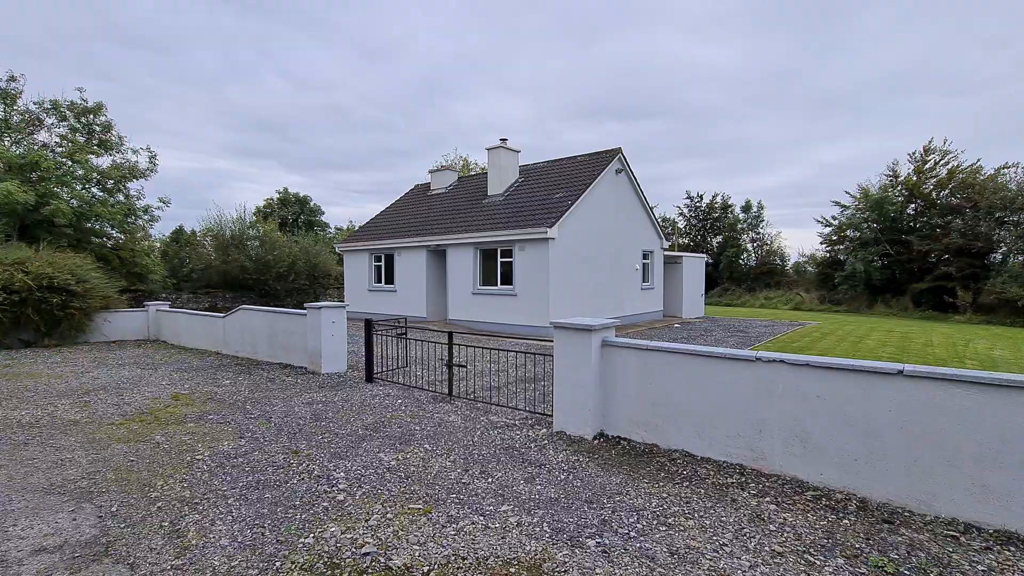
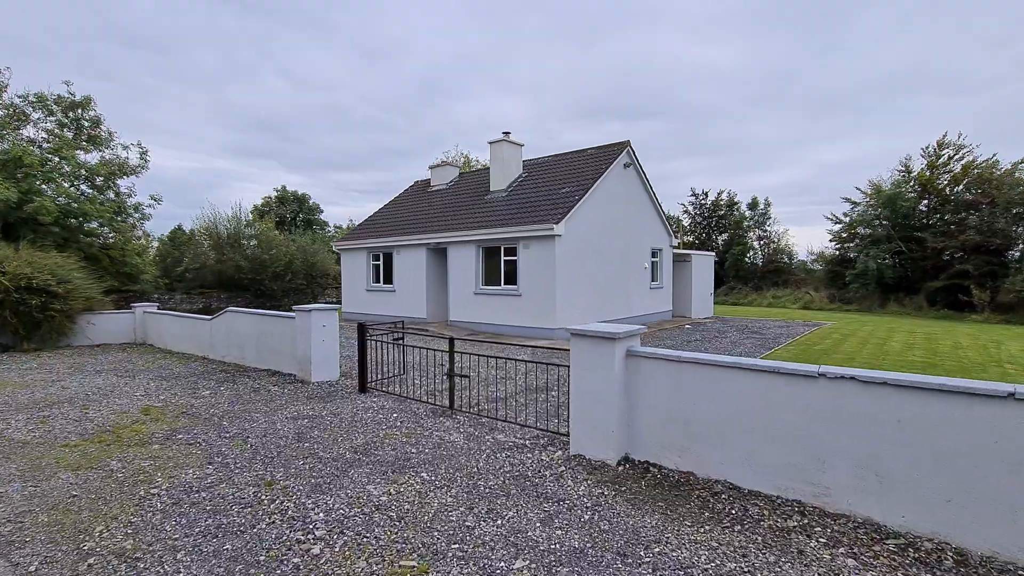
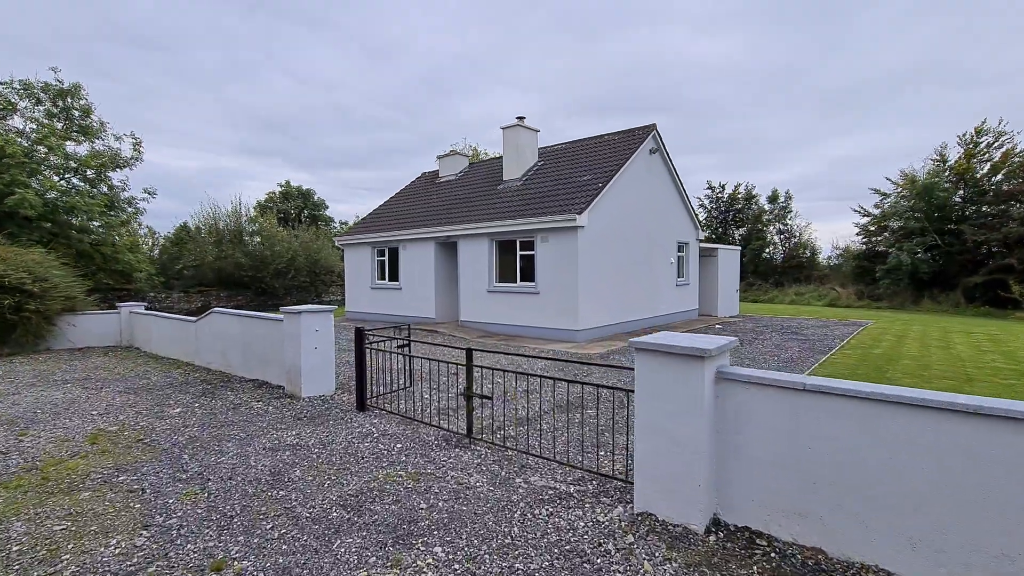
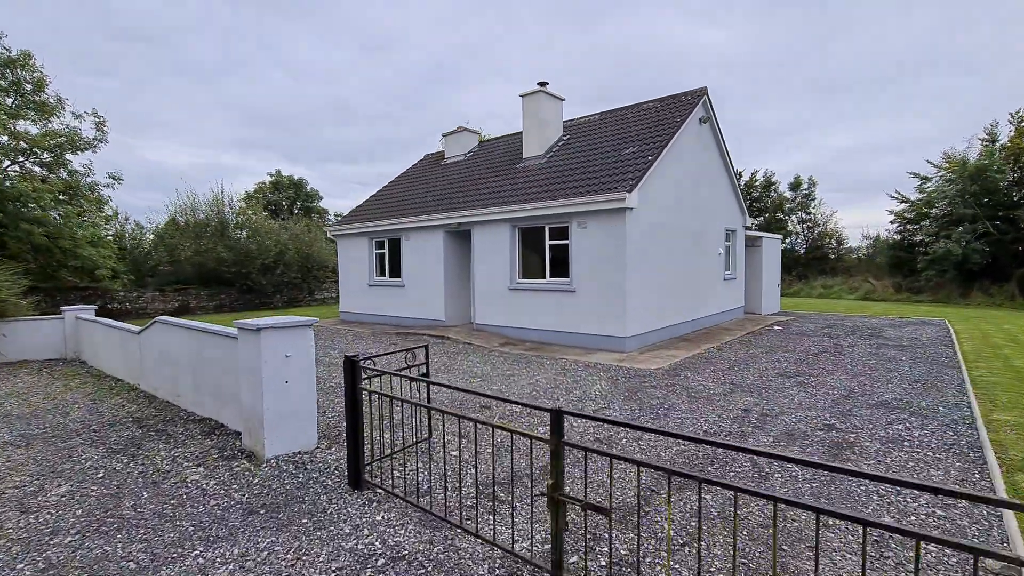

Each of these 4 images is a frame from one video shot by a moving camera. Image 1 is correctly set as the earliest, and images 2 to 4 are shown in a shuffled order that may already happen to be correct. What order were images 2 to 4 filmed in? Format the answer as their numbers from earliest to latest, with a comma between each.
2, 3, 4
